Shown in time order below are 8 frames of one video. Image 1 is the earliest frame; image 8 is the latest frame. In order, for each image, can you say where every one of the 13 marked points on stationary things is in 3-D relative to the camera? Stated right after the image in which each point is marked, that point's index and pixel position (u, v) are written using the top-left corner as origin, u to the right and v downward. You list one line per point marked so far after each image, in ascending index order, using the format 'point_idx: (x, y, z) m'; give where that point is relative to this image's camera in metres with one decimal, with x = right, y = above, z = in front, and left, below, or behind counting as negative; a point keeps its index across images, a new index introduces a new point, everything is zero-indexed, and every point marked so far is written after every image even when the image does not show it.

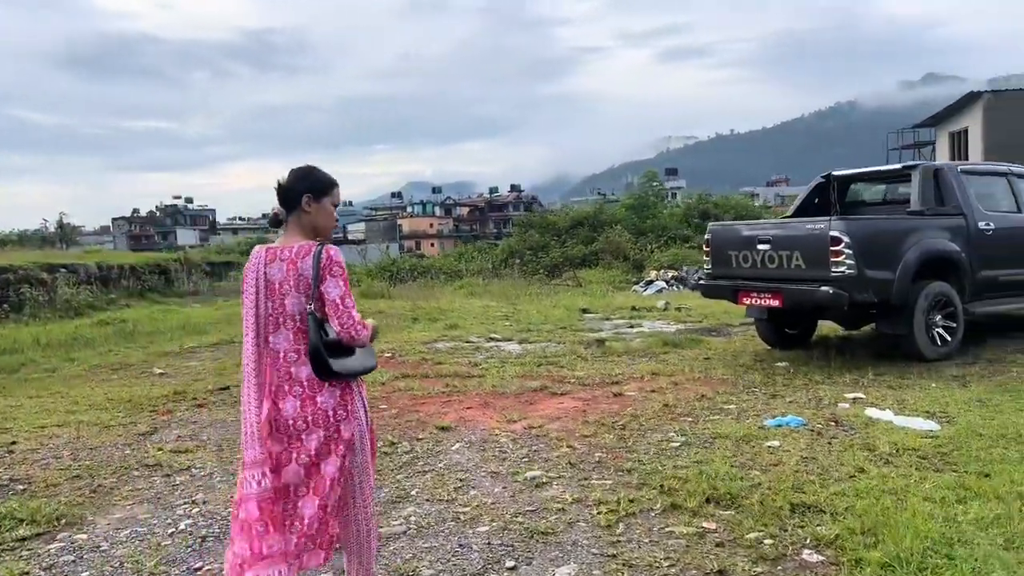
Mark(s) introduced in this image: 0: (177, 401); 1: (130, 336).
0: (-4.1, -1.1, +9.0) m
1: (-6.2, -0.8, +13.4) m
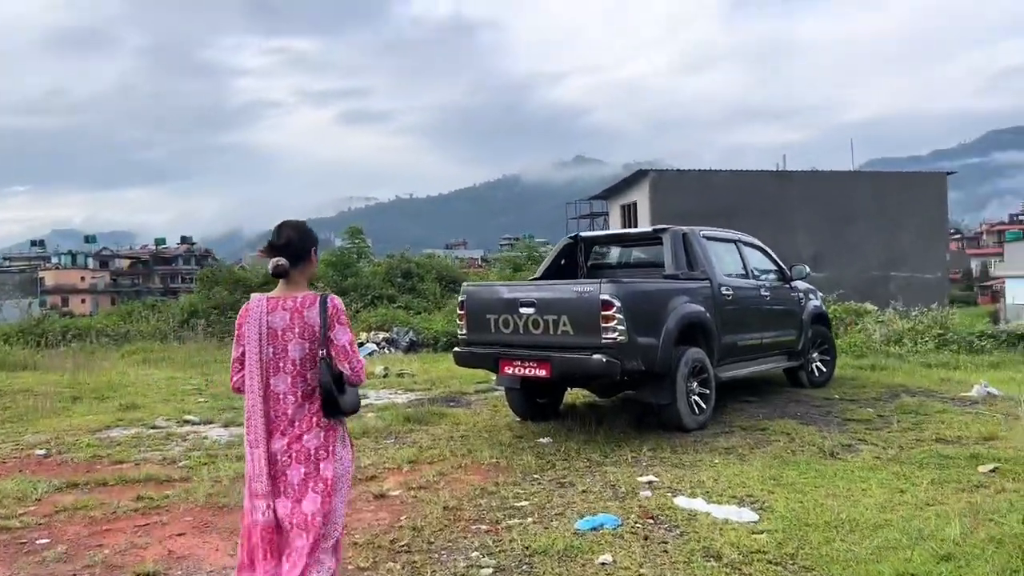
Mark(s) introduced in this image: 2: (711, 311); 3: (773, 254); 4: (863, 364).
0: (-3.7, -1.3, +10.0) m
1: (-5.6, -1.1, +14.6) m
2: (+1.6, -0.2, +6.6) m
3: (+2.6, +0.3, +8.0) m
4: (+4.1, -0.9, +9.6) m
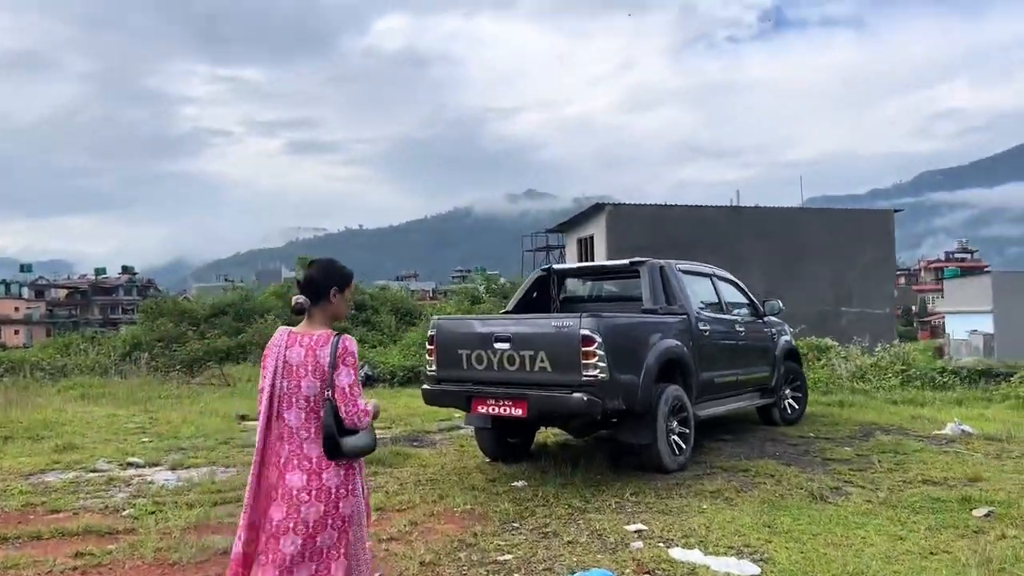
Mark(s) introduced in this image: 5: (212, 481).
0: (-4.1, -1.6, +9.5) m
1: (-6.3, -1.6, +13.9) m
2: (+1.4, -0.5, +6.4) m
3: (+2.2, 0.0, +7.9) m
4: (+3.7, -1.3, +9.5) m
5: (-2.3, -1.5, +6.2) m
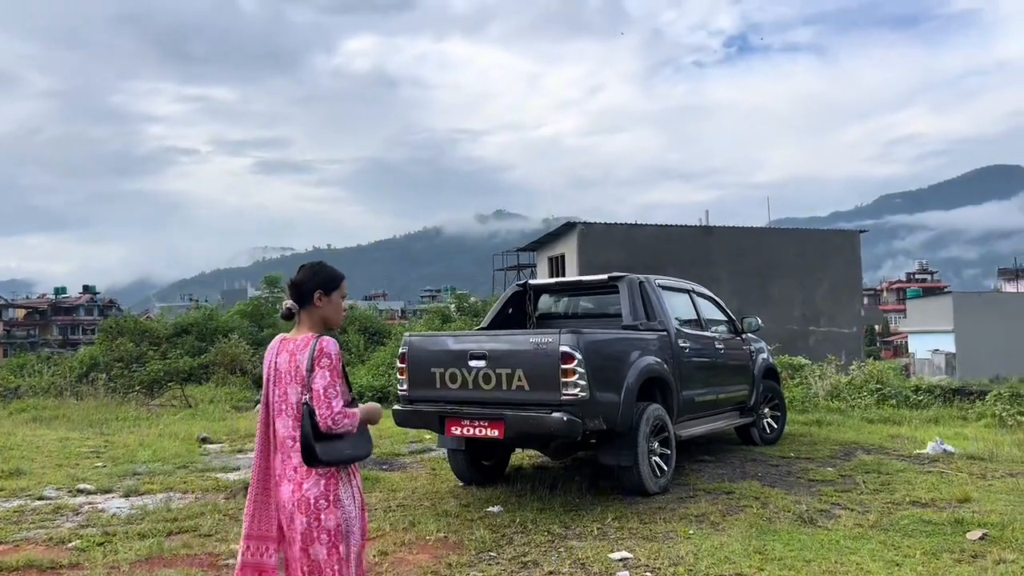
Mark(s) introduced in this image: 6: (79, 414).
0: (-4.4, -1.8, +9.0) m
1: (-6.7, -1.9, +13.3) m
2: (+1.2, -0.6, +6.2) m
3: (+2.0, -0.2, +7.7) m
4: (+3.4, -1.5, +9.4) m
5: (-2.5, -1.6, +5.8) m
6: (-6.5, -1.9, +12.4) m
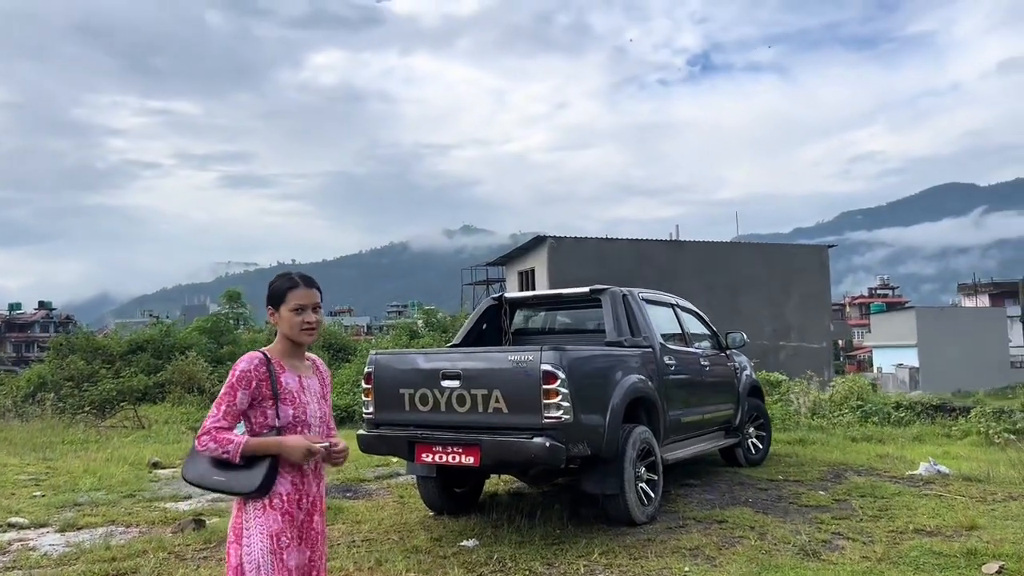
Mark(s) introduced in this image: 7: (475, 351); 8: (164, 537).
0: (-4.7, -2.0, +8.4) m
1: (-7.2, -2.2, +12.6) m
2: (+1.0, -0.7, +5.8) m
3: (+1.8, -0.3, +7.3) m
4: (+3.1, -1.7, +9.0) m
5: (-2.6, -1.7, +5.3) m
6: (-7.0, -2.1, +11.6) m
7: (-0.2, -0.4, +5.0) m
8: (-2.4, -1.7, +5.6) m
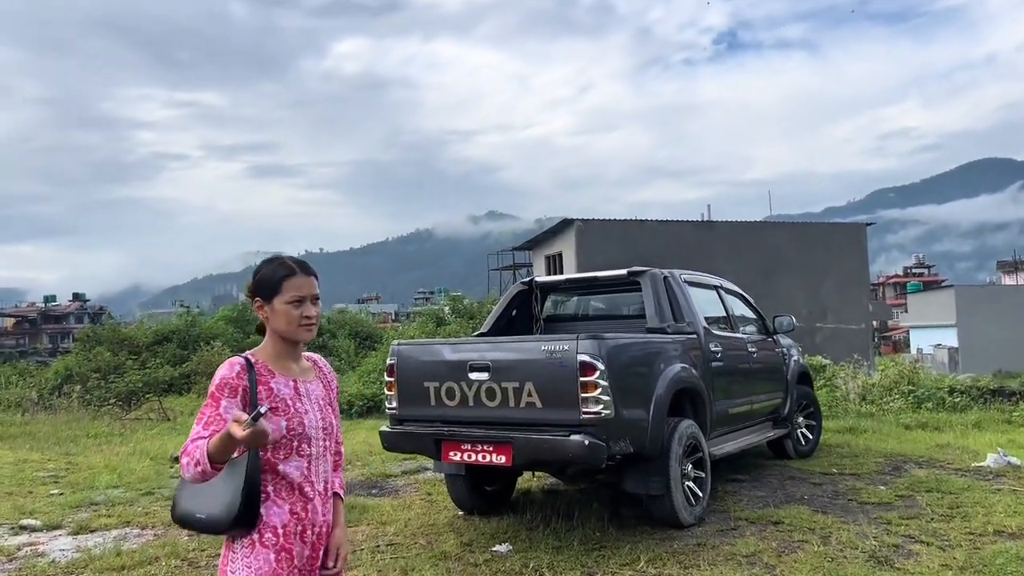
0: (-4.3, -1.9, +8.1) m
1: (-6.7, -2.0, +12.4) m
2: (+1.2, -0.5, +5.4) m
3: (+2.0, -0.1, +6.9) m
4: (+3.4, -1.5, +8.5) m
5: (-2.4, -1.6, +5.0) m
6: (-6.5, -2.0, +11.5) m
7: (0.0, -0.3, +4.6) m
8: (-2.2, -1.6, +5.3) m
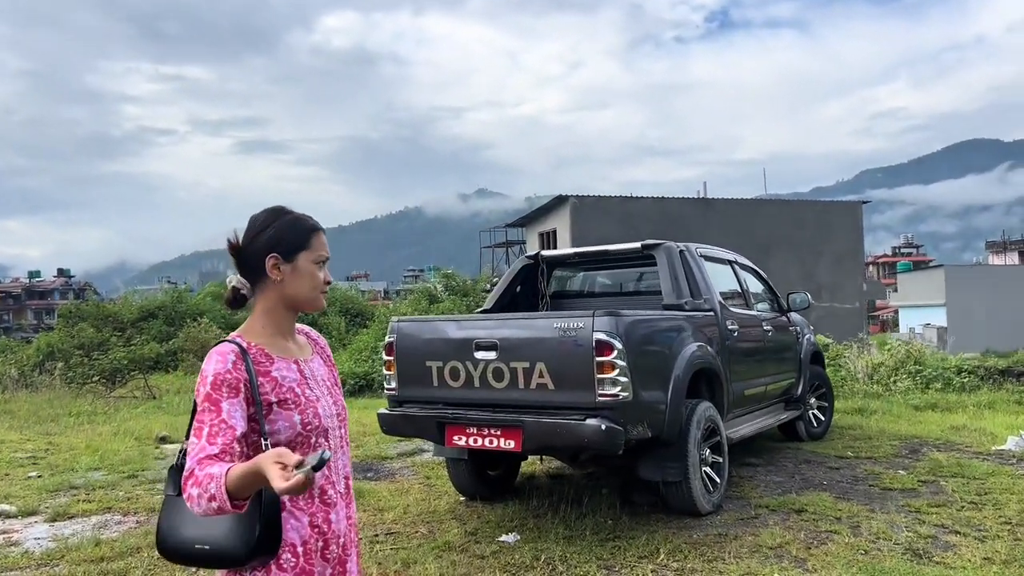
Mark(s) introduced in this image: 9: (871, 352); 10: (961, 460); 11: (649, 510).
0: (-4.4, -1.6, +7.8) m
1: (-6.8, -1.6, +12.0) m
2: (+1.3, -0.4, +5.1) m
3: (+2.0, +0.1, +6.6) m
4: (+3.4, -1.2, +8.3) m
5: (-2.4, -1.4, +4.6) m
6: (-6.6, -1.6, +11.1) m
7: (0.0, -0.2, +4.3) m
8: (-2.1, -1.5, +5.0) m
9: (+4.7, -0.9, +10.7) m
10: (+3.2, -1.2, +5.9) m
11: (+0.8, -1.3, +4.8) m
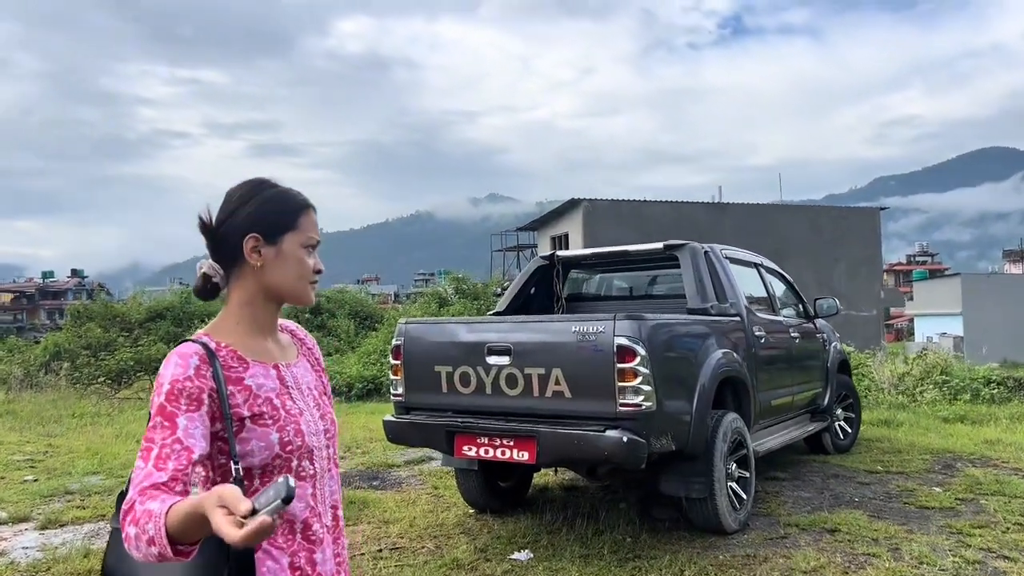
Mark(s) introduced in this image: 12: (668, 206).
0: (-4.2, -1.6, +7.6) m
1: (-6.6, -1.6, +11.8) m
2: (+1.4, -0.4, +4.8) m
3: (+2.1, 0.0, +6.3) m
4: (+3.5, -1.3, +8.0) m
5: (-2.3, -1.4, +4.4) m
6: (-6.4, -1.6, +10.9) m
7: (+0.1, -0.2, +4.0) m
8: (-2.1, -1.5, +4.7) m
9: (+4.8, -1.0, +10.3) m
10: (+3.3, -1.3, +5.6) m
11: (+0.9, -1.3, +4.5) m
12: (+3.8, +2.0, +20.0) m
